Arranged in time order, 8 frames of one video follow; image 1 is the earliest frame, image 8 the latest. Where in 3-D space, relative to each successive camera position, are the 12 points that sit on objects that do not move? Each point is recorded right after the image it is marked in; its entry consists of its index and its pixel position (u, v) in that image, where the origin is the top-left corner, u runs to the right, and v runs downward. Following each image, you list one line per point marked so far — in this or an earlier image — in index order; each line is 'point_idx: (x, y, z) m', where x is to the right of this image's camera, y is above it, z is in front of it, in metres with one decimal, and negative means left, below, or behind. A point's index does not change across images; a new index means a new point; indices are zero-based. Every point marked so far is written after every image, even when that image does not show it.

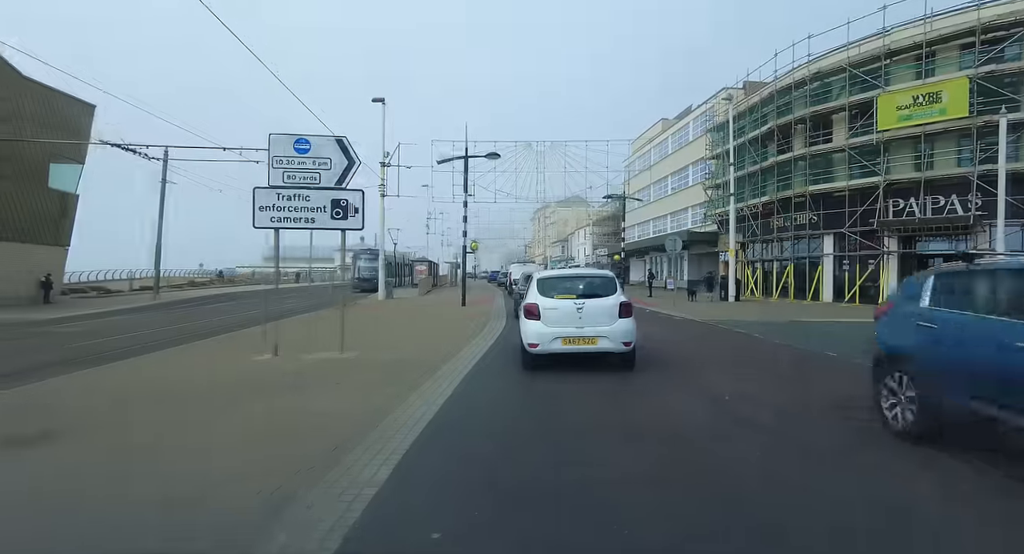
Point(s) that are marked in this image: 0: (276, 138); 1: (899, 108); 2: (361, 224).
0: (-3.3, +1.9, +7.4) m
1: (+12.9, +5.6, +17.8) m
2: (-2.1, +0.7, +7.4) m
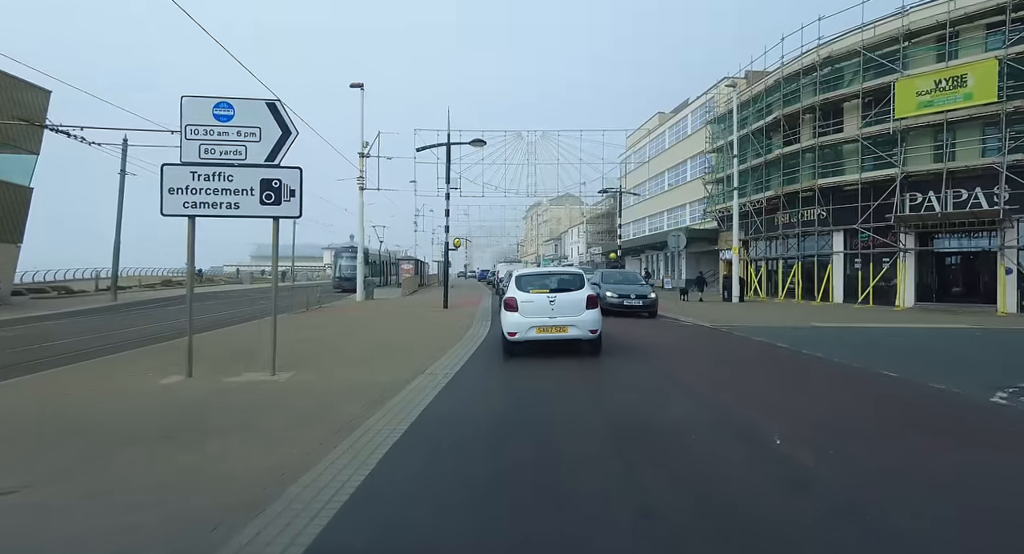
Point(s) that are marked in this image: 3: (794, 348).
0: (-3.5, +1.9, +5.8) m
1: (+12.5, +5.6, +16.5) m
2: (-2.3, +0.7, +5.9) m
3: (+6.7, -1.7, +12.8) m
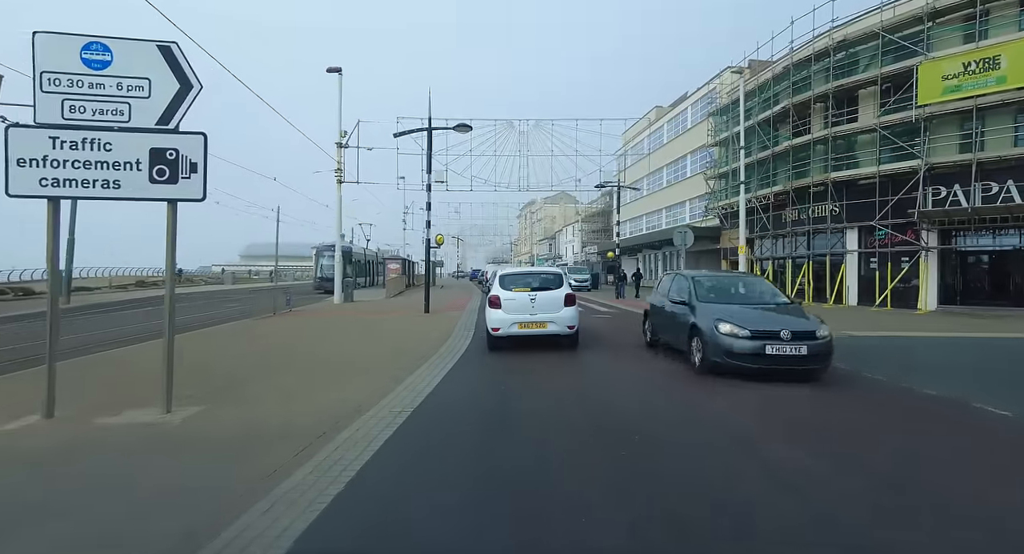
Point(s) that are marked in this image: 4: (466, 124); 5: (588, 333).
0: (-3.7, +1.9, +4.3) m
1: (+12.3, +5.6, +15.1) m
2: (-2.5, +0.7, +4.4) m
3: (+6.4, -1.7, +11.3) m
4: (-1.2, +4.0, +13.8) m
5: (+2.1, -1.9, +15.8) m
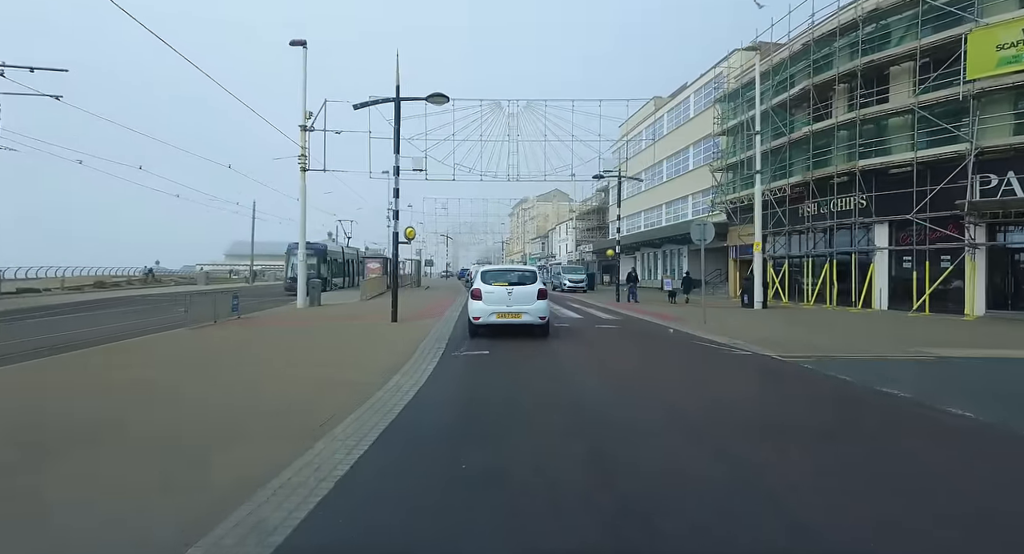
0: (-3.9, +1.9, +2.0) m
1: (+11.9, +5.6, +13.1) m
2: (-2.7, +0.6, +2.1) m
3: (+6.1, -1.8, +9.2) m
4: (-1.5, +4.0, +11.6) m
5: (+1.7, -1.9, +13.6) m
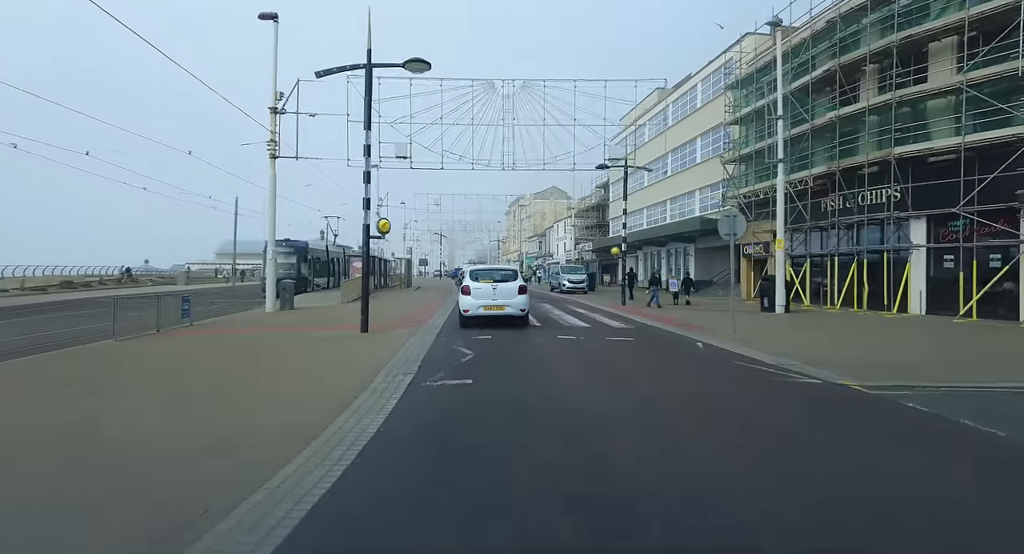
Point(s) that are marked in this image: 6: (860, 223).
0: (-4.0, +1.8, +0.2) m
1: (+11.8, +5.6, +11.3) m
2: (-2.8, +0.6, +0.3) m
3: (+6.0, -1.8, +7.4) m
4: (-1.6, +3.9, +9.8) m
5: (+1.6, -1.9, +11.8) m
6: (+10.7, +1.7, +16.4) m
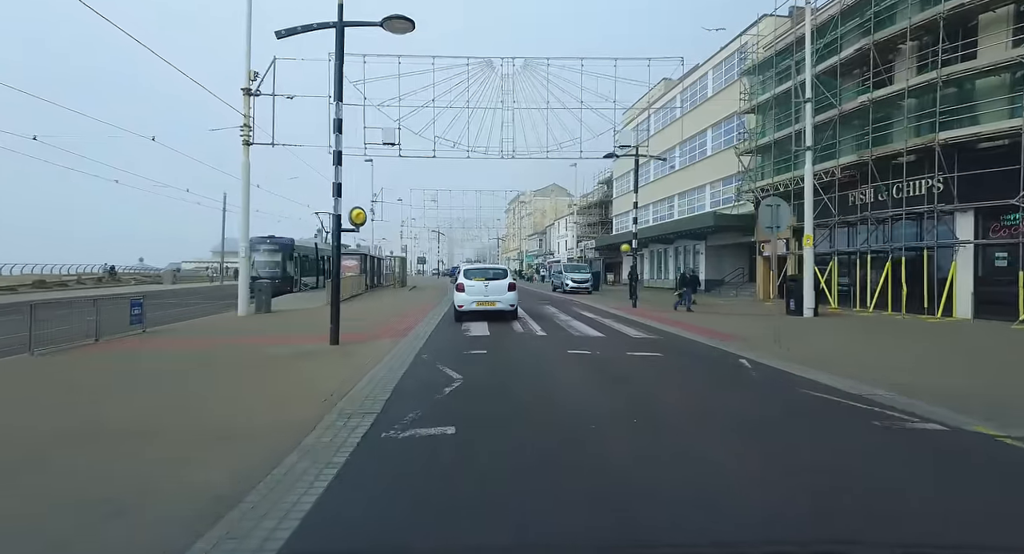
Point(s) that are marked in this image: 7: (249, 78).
0: (-4.0, +1.8, -1.3) m
1: (+11.8, +5.6, +9.8) m
2: (-2.8, +0.6, -1.3) m
3: (+6.0, -1.8, +5.9) m
4: (-1.6, +3.9, +8.2) m
5: (+1.6, -1.9, +10.3) m
6: (+10.7, +1.7, +14.9) m
7: (-7.3, +5.5, +14.8) m
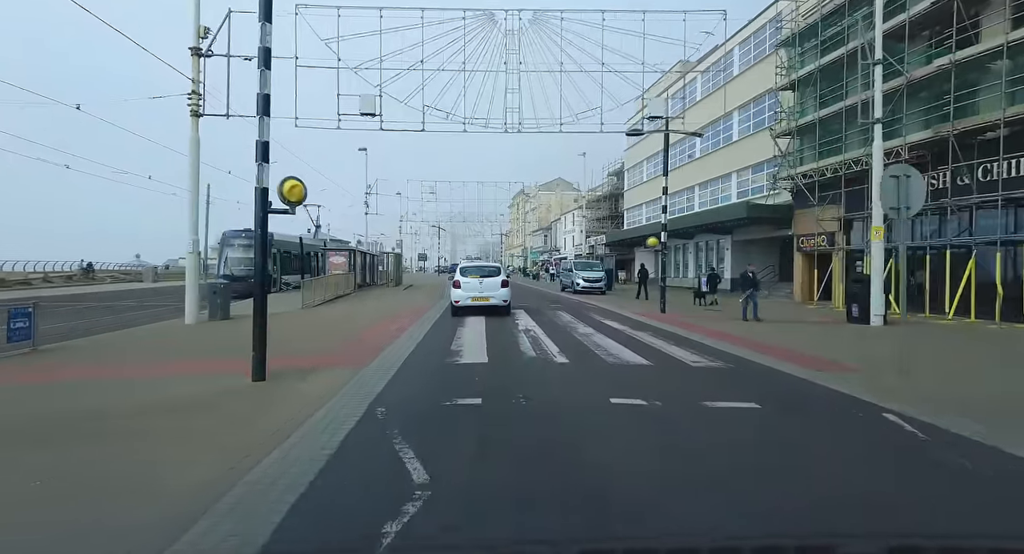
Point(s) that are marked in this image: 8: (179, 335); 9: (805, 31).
0: (-3.9, +1.7, -3.8) m
1: (+11.9, +5.5, +7.2) m
2: (-2.8, +0.5, -3.7) m
3: (+6.1, -1.9, +3.4) m
4: (-1.6, +3.9, +5.7) m
5: (+1.7, -1.9, +7.8) m
6: (+10.8, +1.7, +12.3) m
7: (-7.1, +5.5, +12.3) m
8: (-7.8, -1.4, +12.4) m
9: (+9.8, +8.2, +17.9) m
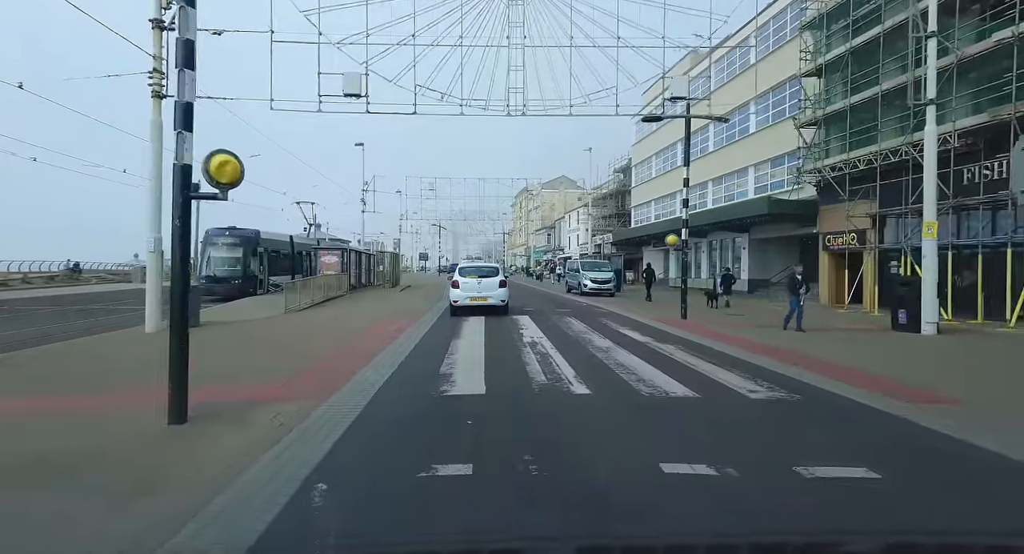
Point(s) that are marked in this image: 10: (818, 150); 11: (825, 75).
0: (-3.9, +1.6, -5.2) m
1: (+11.9, +5.5, +5.8) m
2: (-2.8, +0.4, -5.1) m
3: (+6.1, -1.9, +2.0) m
4: (-1.5, +3.9, +4.3) m
5: (+1.8, -2.0, +6.4) m
6: (+10.9, +1.6, +10.9) m
7: (-7.1, +5.5, +11.0) m
8: (-7.7, -1.4, +11.1) m
9: (+9.9, +8.2, +16.5) m
10: (+9.8, +4.0, +17.0) m
11: (+10.0, +6.5, +17.0) m
